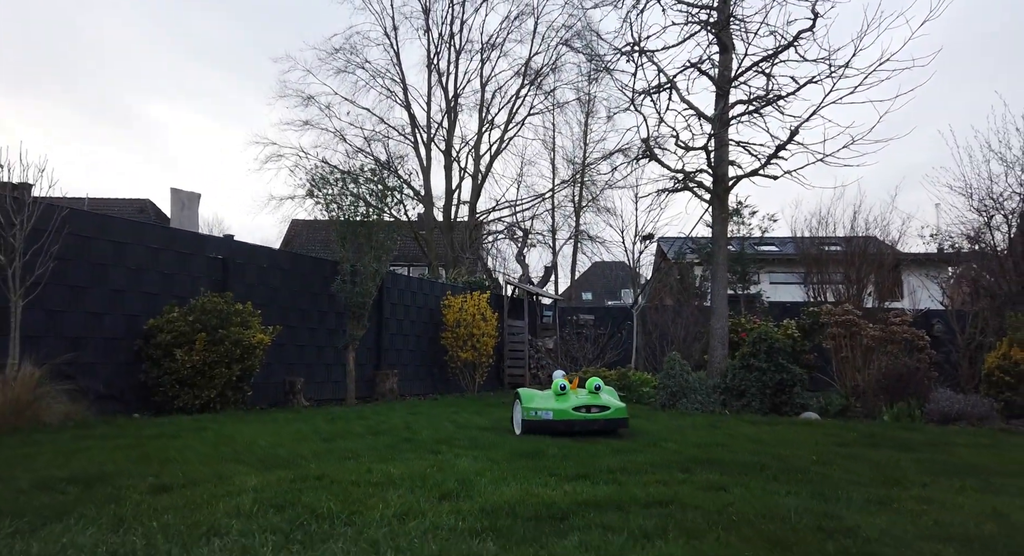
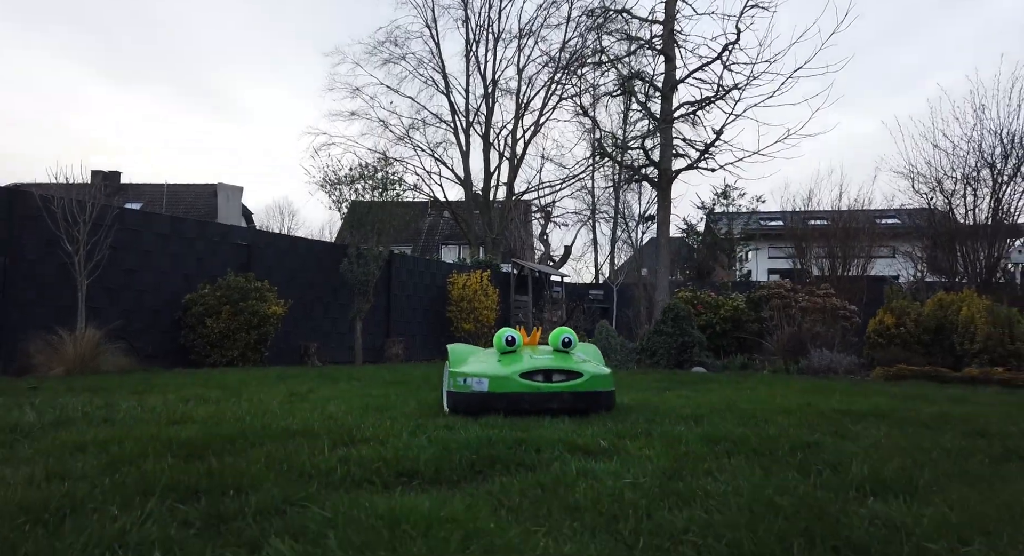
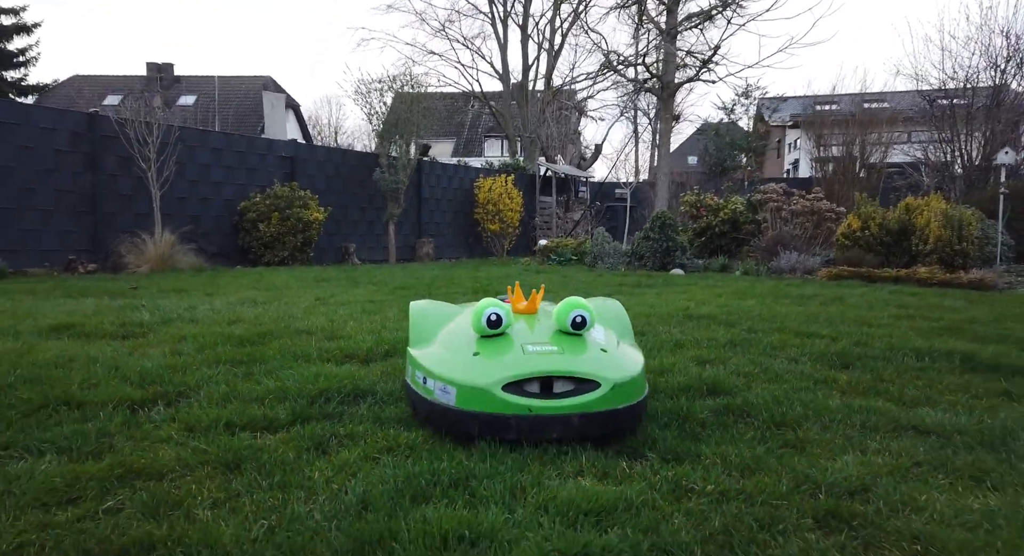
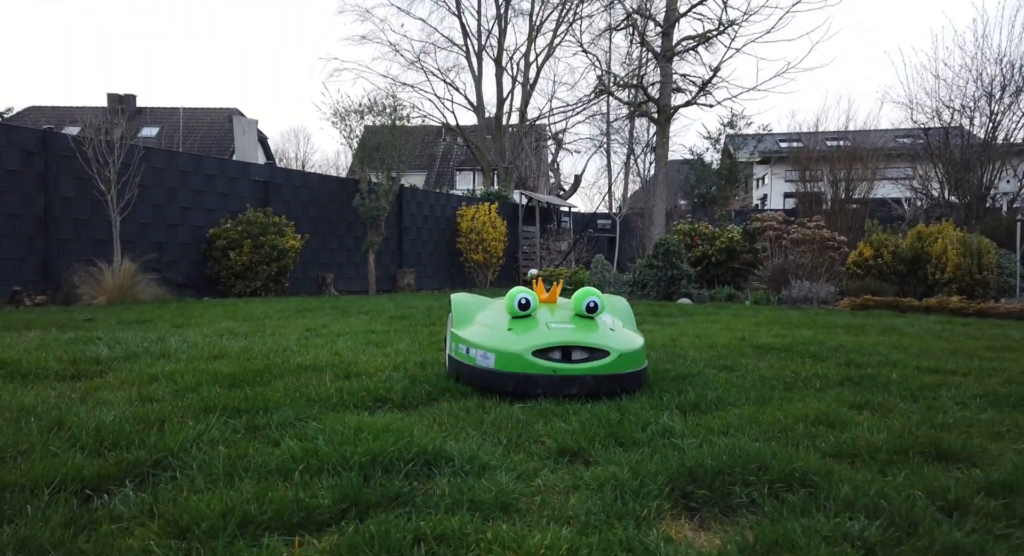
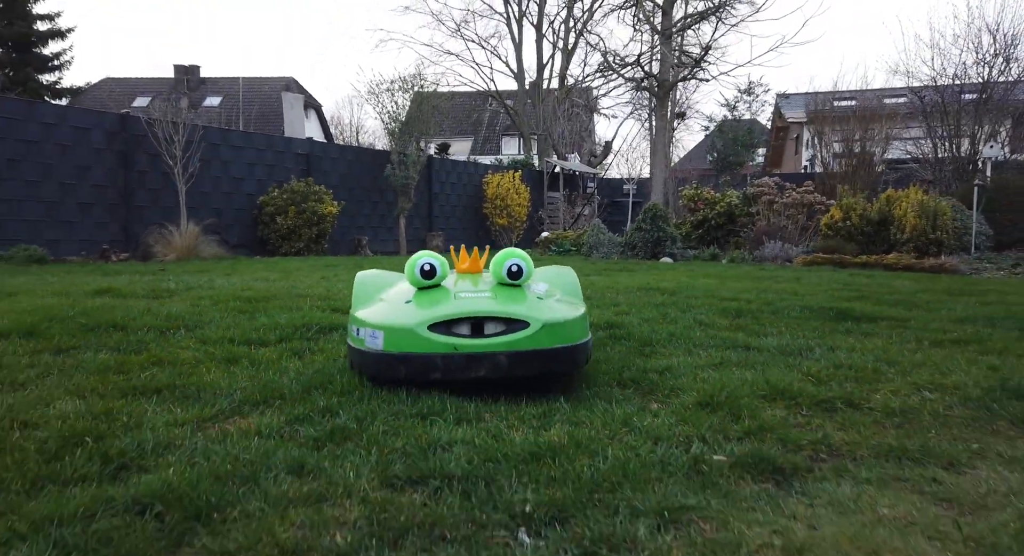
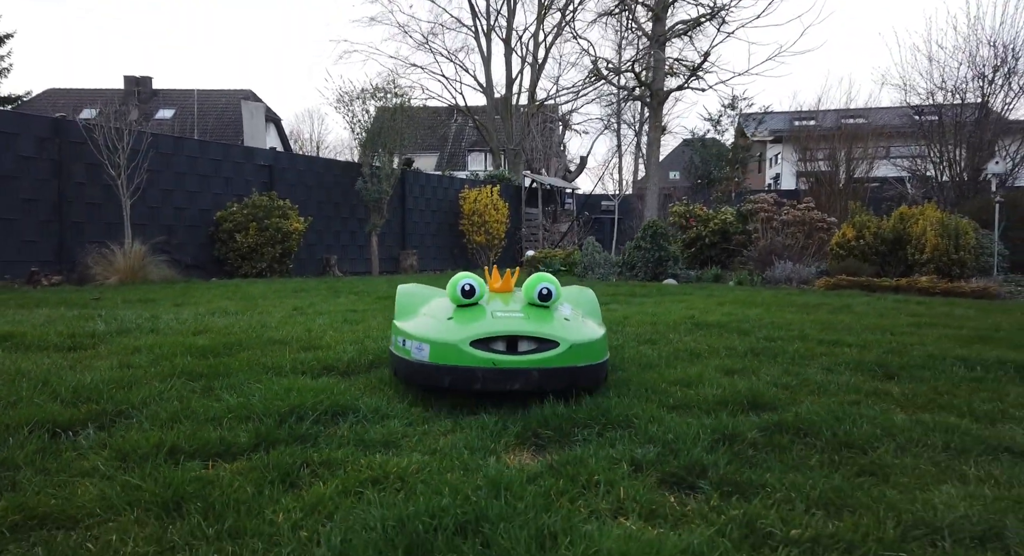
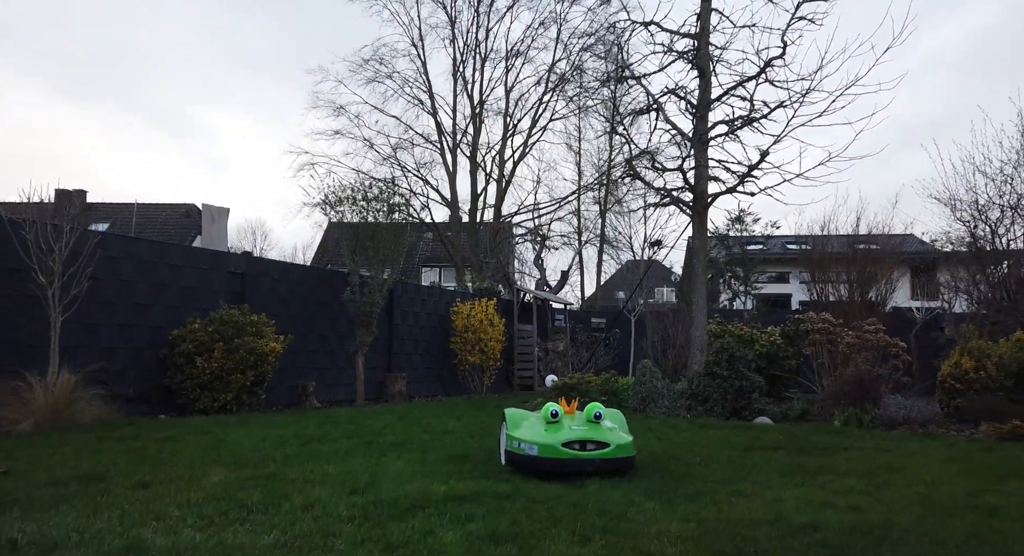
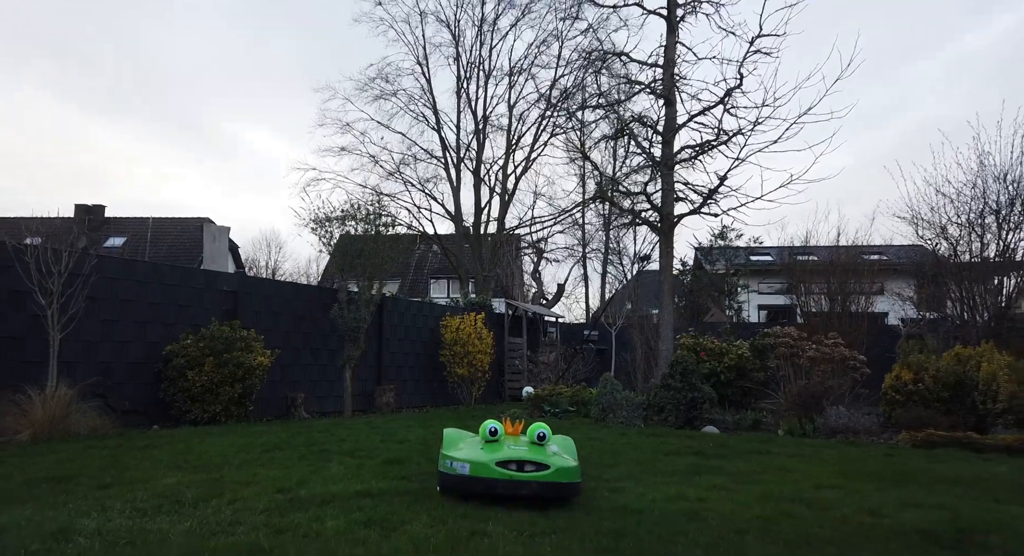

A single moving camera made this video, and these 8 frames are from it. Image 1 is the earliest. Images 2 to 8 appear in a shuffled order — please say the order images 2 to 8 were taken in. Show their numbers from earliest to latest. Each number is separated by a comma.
7, 8, 2, 4, 6, 3, 5
